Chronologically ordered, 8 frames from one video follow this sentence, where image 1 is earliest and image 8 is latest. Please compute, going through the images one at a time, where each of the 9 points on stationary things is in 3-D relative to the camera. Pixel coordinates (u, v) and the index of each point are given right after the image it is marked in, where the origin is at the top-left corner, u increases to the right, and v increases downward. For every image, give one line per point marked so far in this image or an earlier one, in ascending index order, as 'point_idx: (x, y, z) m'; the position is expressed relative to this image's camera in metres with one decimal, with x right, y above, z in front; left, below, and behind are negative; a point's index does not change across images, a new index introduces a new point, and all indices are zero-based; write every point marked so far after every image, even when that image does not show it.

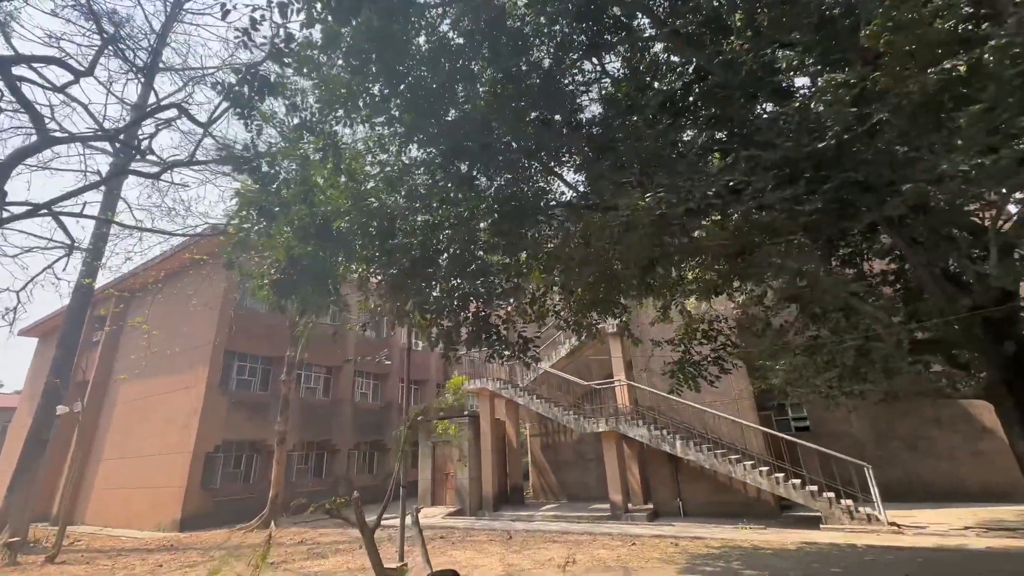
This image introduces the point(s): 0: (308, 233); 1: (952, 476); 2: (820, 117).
0: (-2.8, +0.8, +6.5) m
1: (+13.0, -5.6, +13.2) m
2: (+3.2, +1.8, +4.5) m
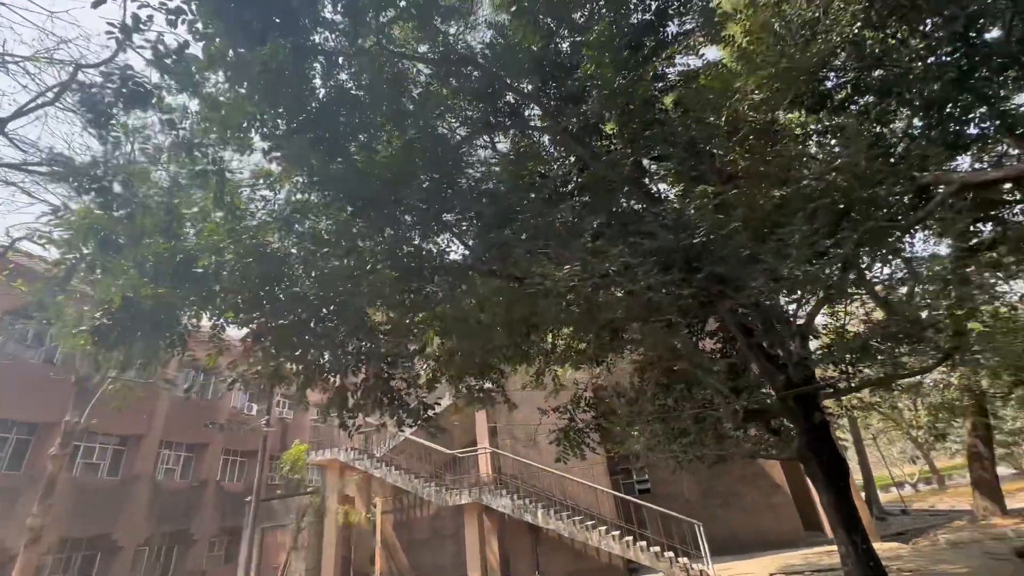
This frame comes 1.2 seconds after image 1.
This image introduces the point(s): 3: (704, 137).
0: (-4.1, +0.2, +5.4) m
1: (+8.5, -8.3, +15.5) m
2: (+2.2, +0.9, +5.5) m
3: (+2.6, +2.0, +6.0) m
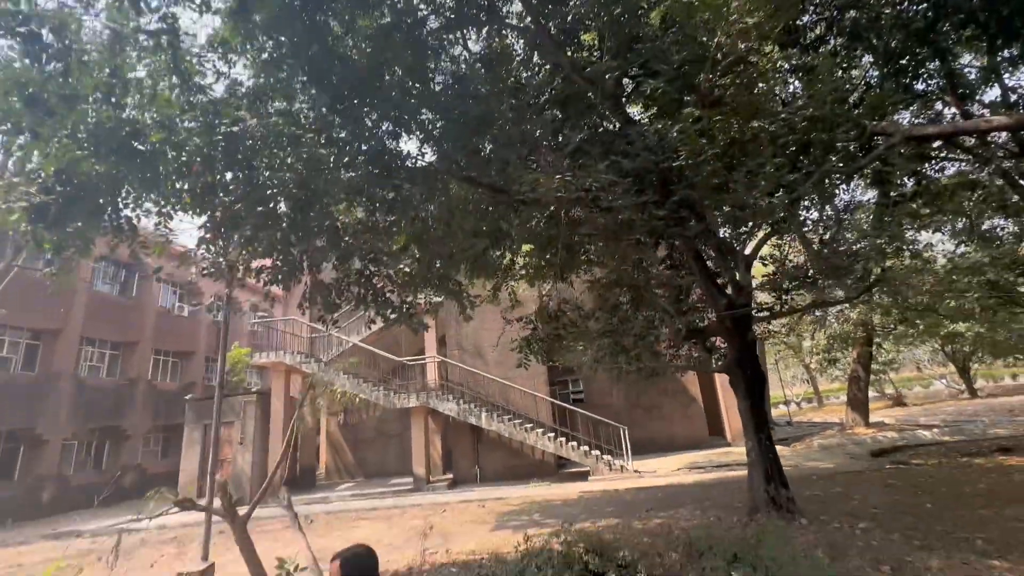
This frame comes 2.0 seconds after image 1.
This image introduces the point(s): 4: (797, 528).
0: (-4.3, +1.5, +4.7) m
1: (+6.3, -5.8, +17.8) m
2: (+2.0, +1.8, +5.6) m
3: (+2.3, +3.0, +5.9) m
4: (+3.6, -3.0, +5.6) m
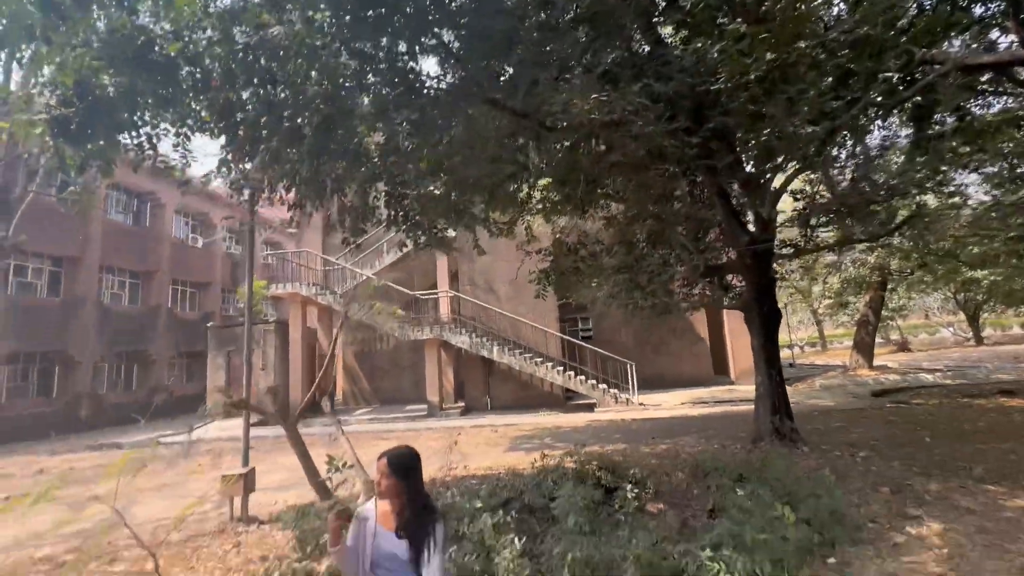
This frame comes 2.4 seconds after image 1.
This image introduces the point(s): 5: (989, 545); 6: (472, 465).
0: (-4.0, +2.3, +4.6) m
1: (+6.7, -3.4, +18.3) m
2: (+2.3, +2.6, +5.2) m
3: (+2.7, +3.8, +5.4) m
4: (+3.8, -2.2, +5.9) m
5: (+3.5, -1.9, +3.3) m
6: (-0.7, -2.8, +7.1) m
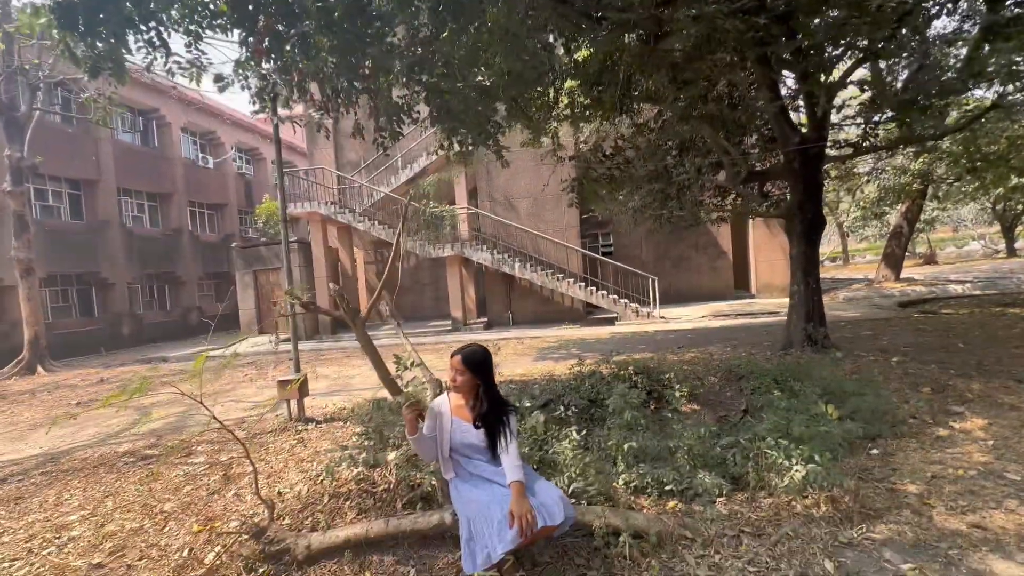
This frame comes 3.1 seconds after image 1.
0: (-3.7, +3.2, +4.1) m
1: (+7.5, +0.1, +18.3) m
2: (+2.7, +3.6, +4.5) m
3: (+3.1, +4.9, +4.4) m
4: (+4.3, -0.9, +6.0) m
5: (+3.9, -1.1, +3.4) m
6: (-0.1, -1.4, +7.4) m
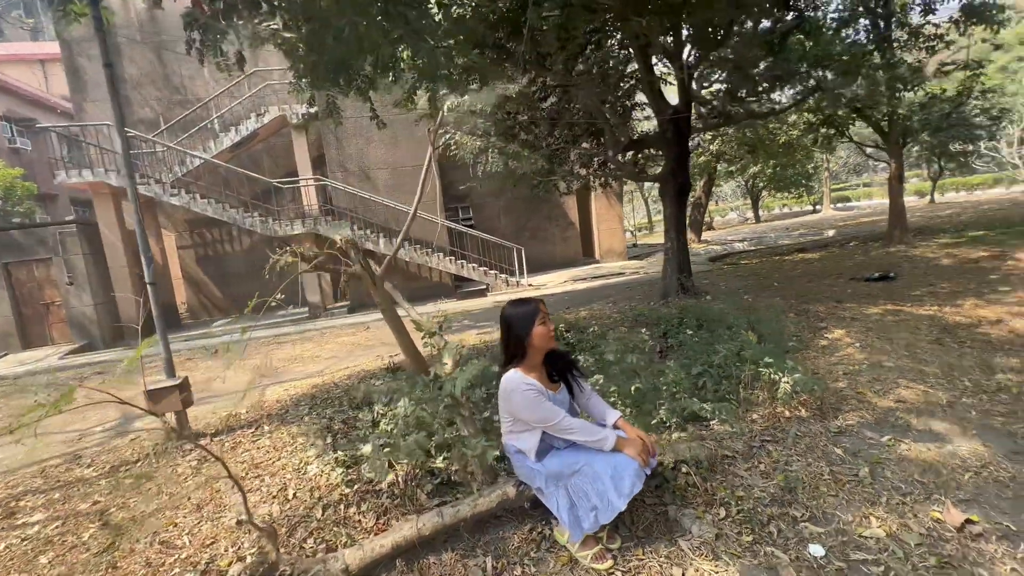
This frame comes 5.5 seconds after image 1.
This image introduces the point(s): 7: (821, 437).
0: (-3.9, +3.2, +2.3) m
1: (+1.7, +1.5, +19.6) m
2: (+1.8, +4.2, +4.9) m
3: (+2.1, +5.4, +4.9) m
4: (+3.1, -0.2, +7.1) m
5: (+3.7, -0.5, +4.5) m
6: (-1.5, -1.0, +6.8) m
7: (+1.9, -0.9, +2.7) m
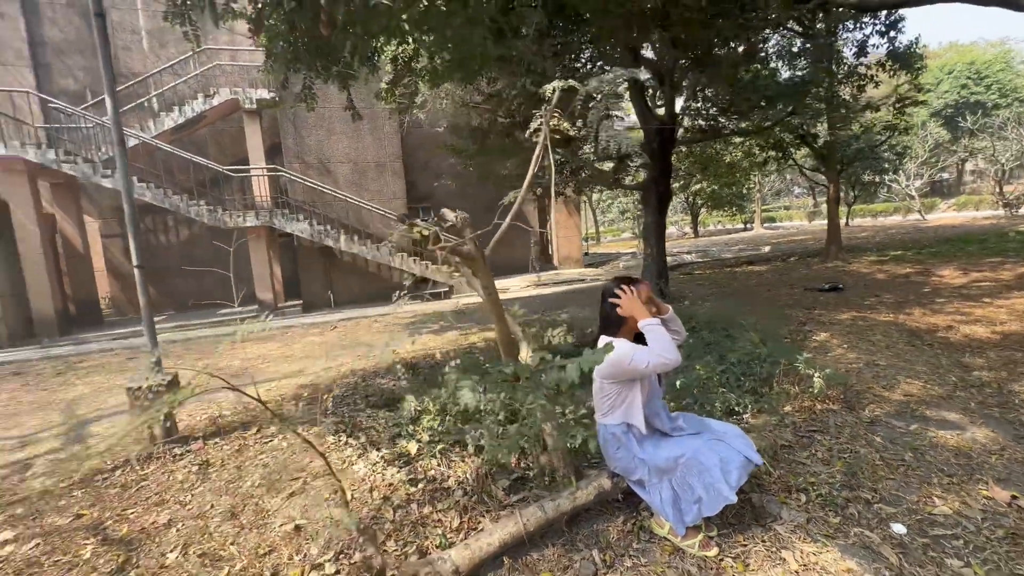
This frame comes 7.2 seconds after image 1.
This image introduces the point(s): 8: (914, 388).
0: (-3.3, +3.4, +1.8) m
1: (0.0, +1.3, +19.7) m
2: (+2.1, +4.2, +5.1) m
3: (+2.4, +5.4, +5.2) m
4: (+2.9, -0.3, +7.4) m
5: (+3.8, -0.6, +4.9) m
6: (-1.6, -0.9, +6.6) m
7: (+2.2, -0.9, +2.9) m
8: (+3.2, -0.8, +3.5) m
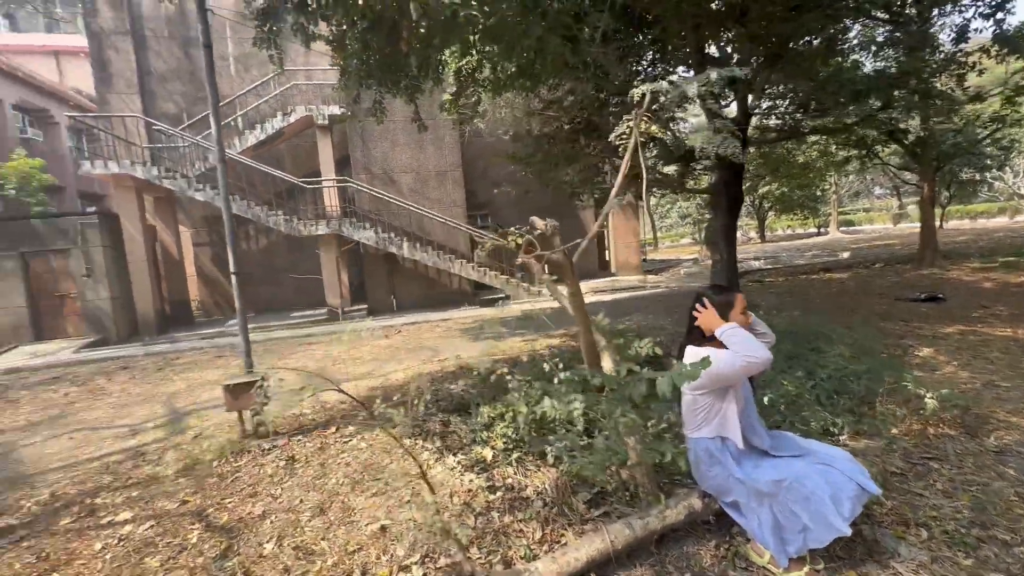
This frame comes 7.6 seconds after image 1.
0: (-2.9, +3.4, +2.2) m
1: (+2.4, +1.0, +19.6) m
2: (+2.8, +4.1, +4.9) m
3: (+3.2, +5.3, +4.9) m
4: (+3.9, -0.4, +7.0) m
5: (+4.5, -0.7, +4.4) m
6: (-0.7, -1.0, +6.7) m
7: (+2.7, -1.0, +2.6) m
8: (+3.7, -0.9, +3.1) m
